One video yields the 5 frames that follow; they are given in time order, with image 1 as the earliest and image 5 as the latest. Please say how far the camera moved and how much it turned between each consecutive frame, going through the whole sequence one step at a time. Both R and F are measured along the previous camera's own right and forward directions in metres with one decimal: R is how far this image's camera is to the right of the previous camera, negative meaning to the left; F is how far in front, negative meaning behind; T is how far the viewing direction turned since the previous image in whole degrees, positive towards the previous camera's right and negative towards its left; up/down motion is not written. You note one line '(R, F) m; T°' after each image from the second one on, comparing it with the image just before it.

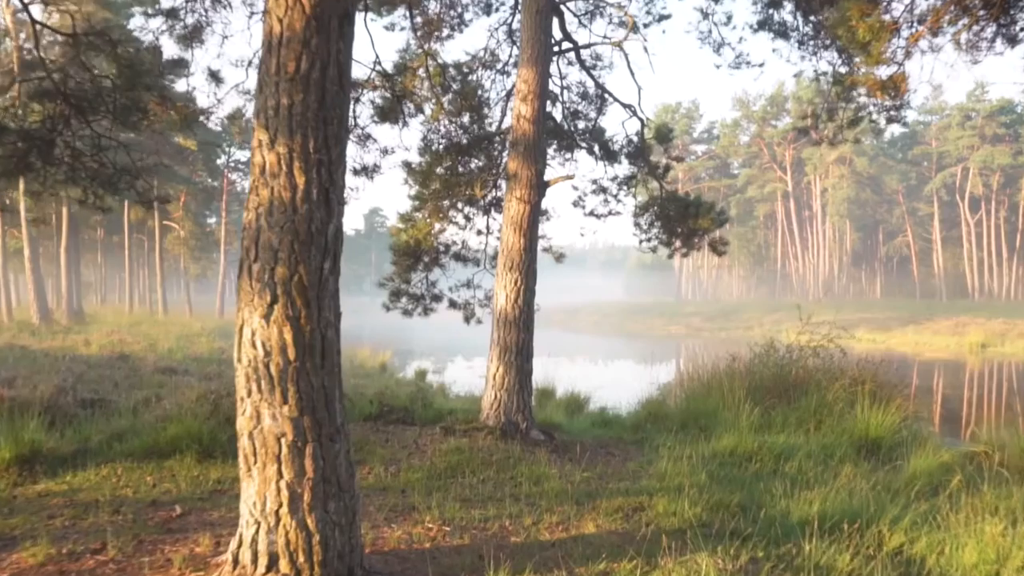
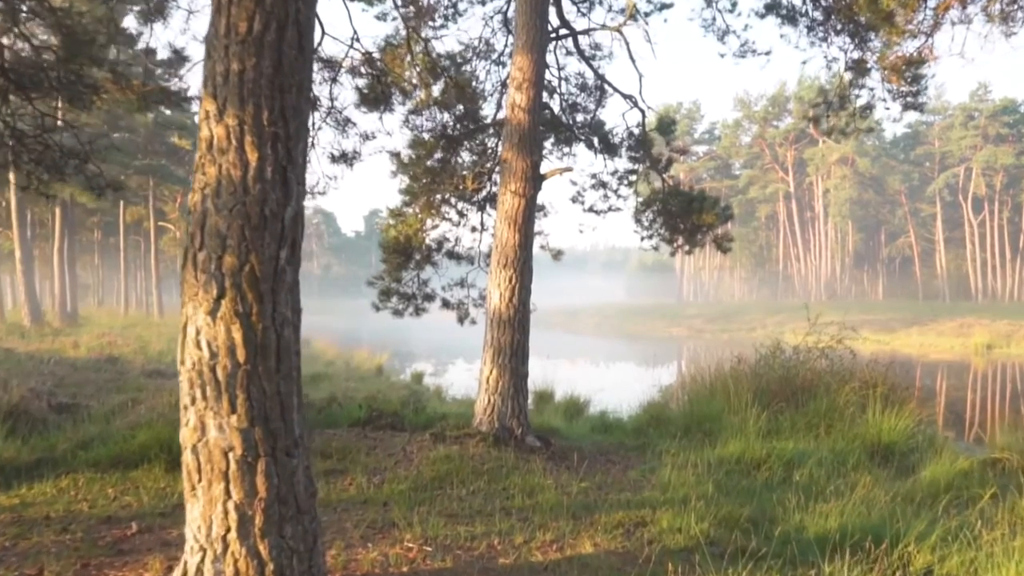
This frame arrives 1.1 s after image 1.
(+0.1, +0.4) m; 0°
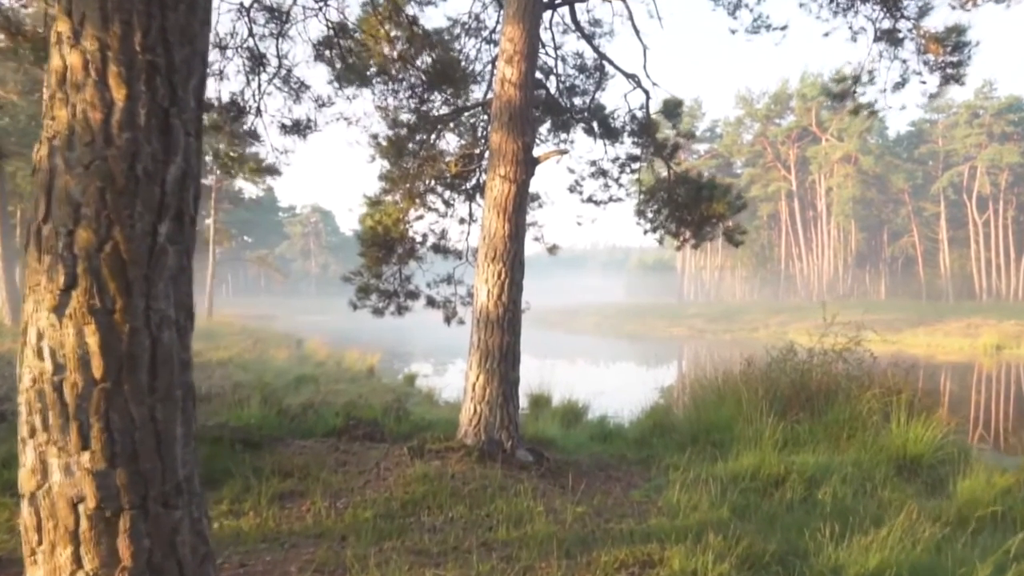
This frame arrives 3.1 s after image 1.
(+0.1, +0.8) m; 0°
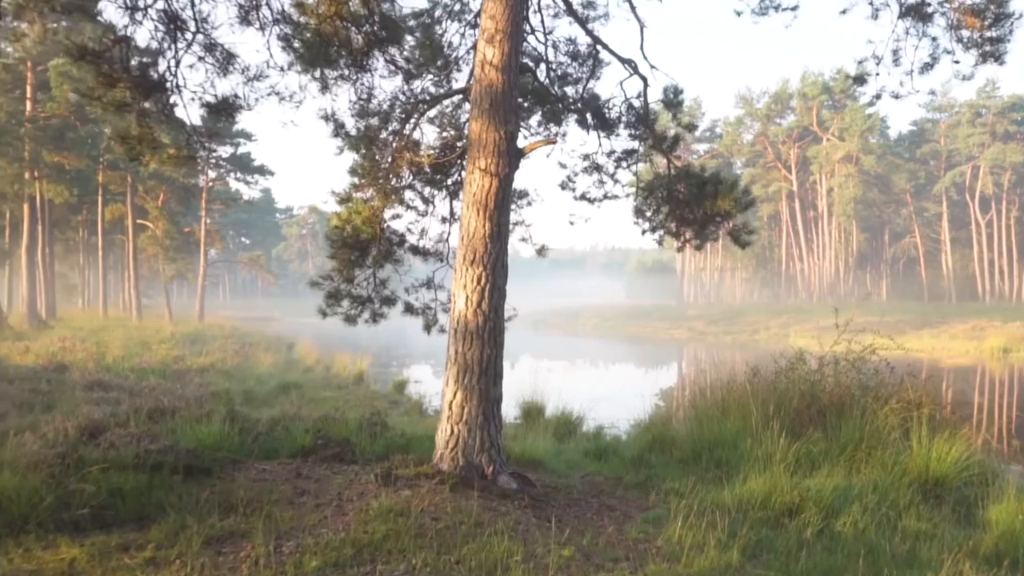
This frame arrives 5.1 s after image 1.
(+0.1, +0.7) m; 0°
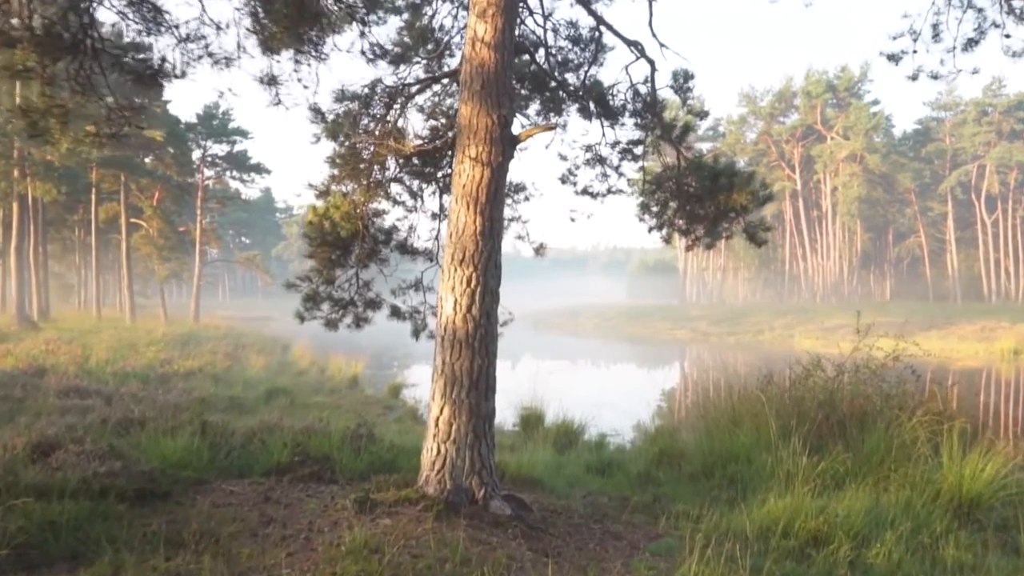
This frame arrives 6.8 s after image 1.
(+0.1, +0.6) m; 0°
